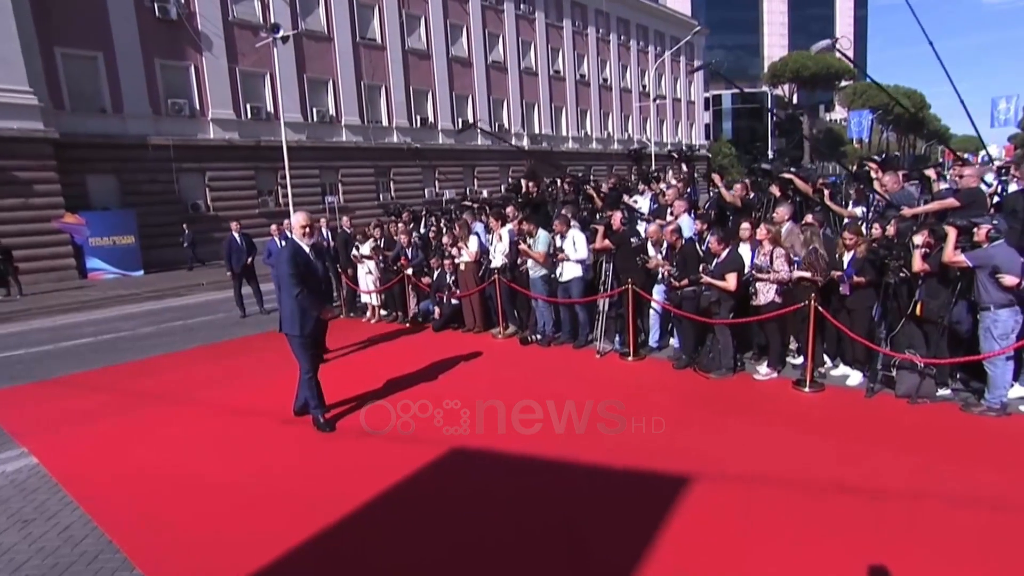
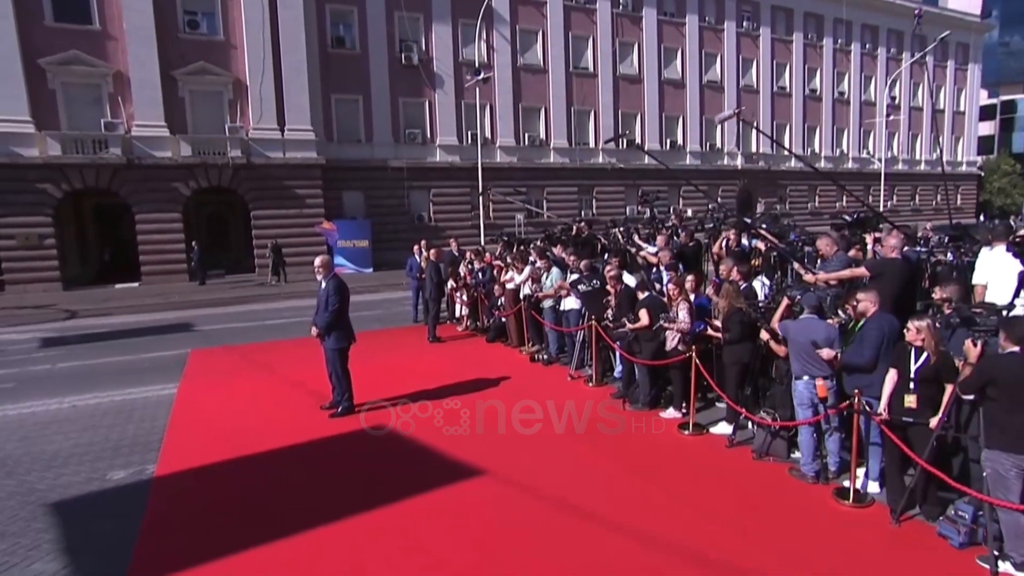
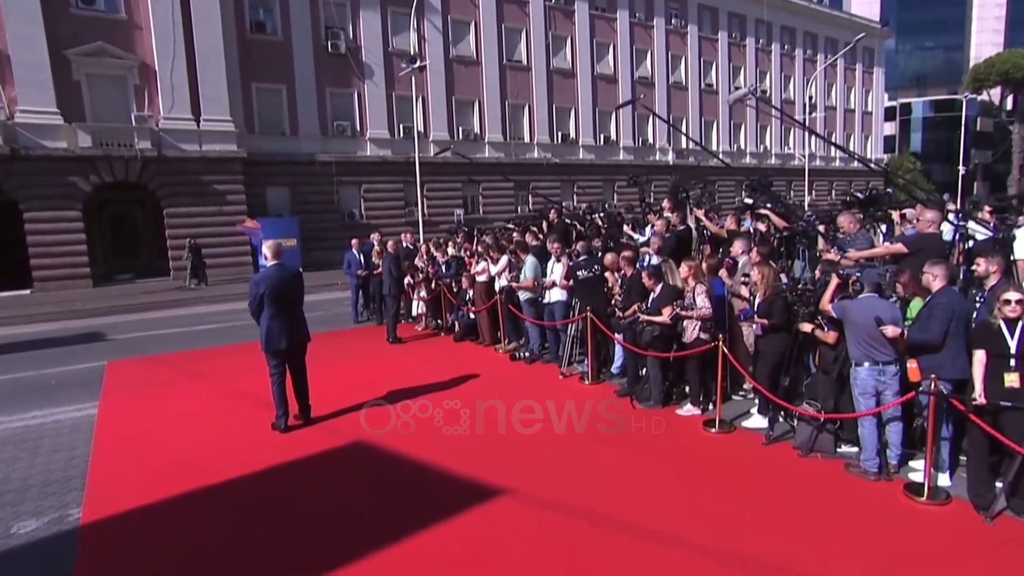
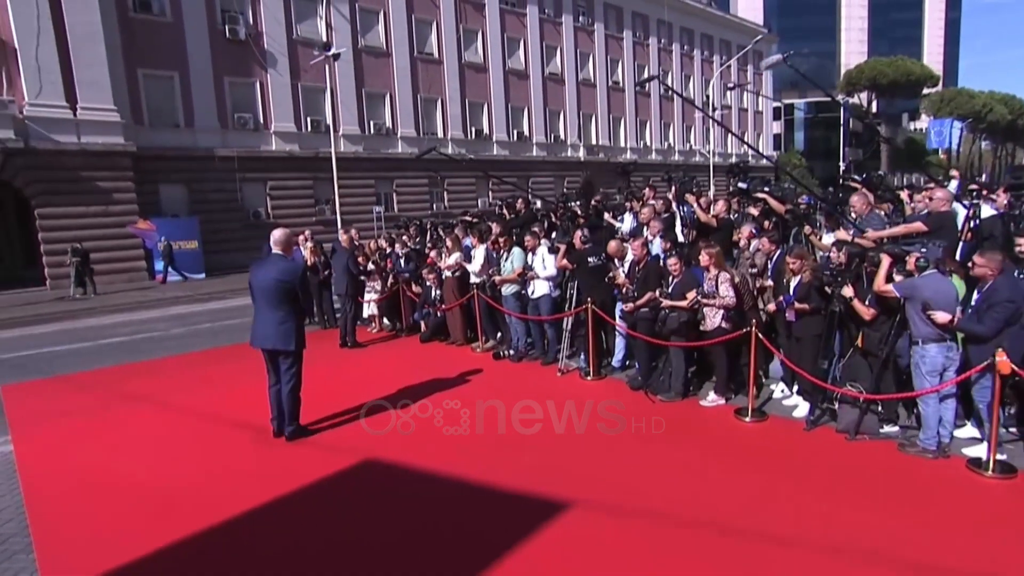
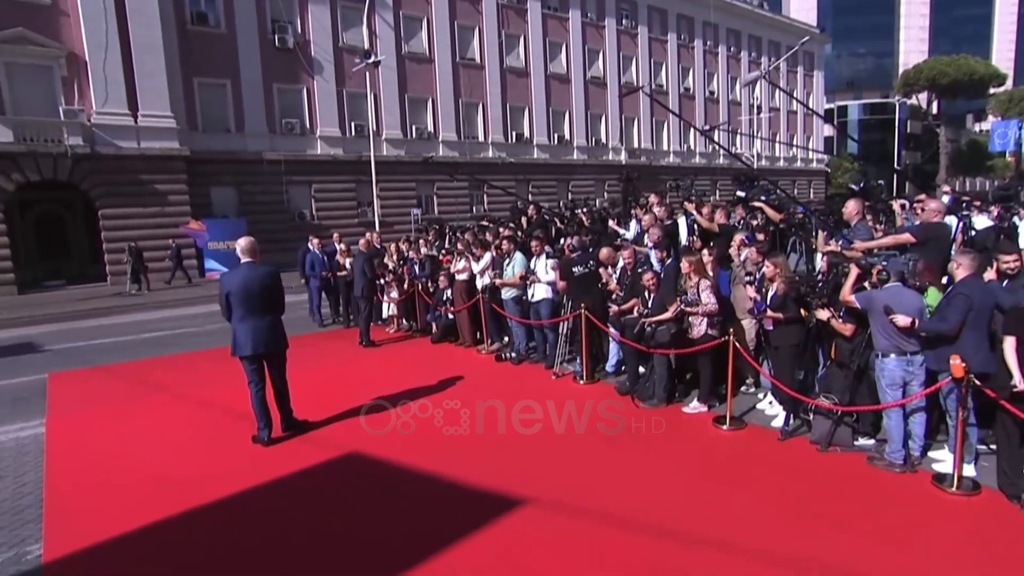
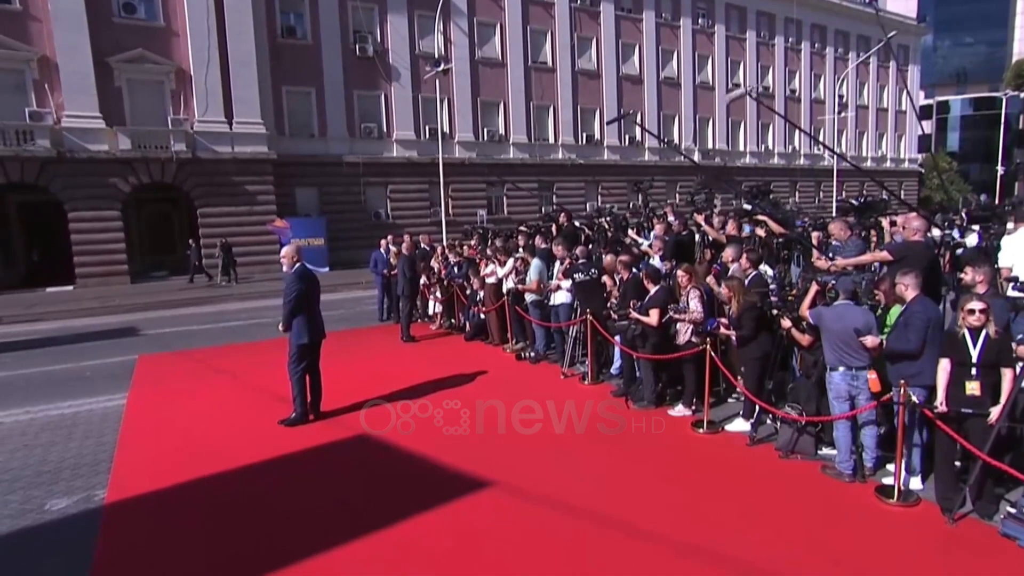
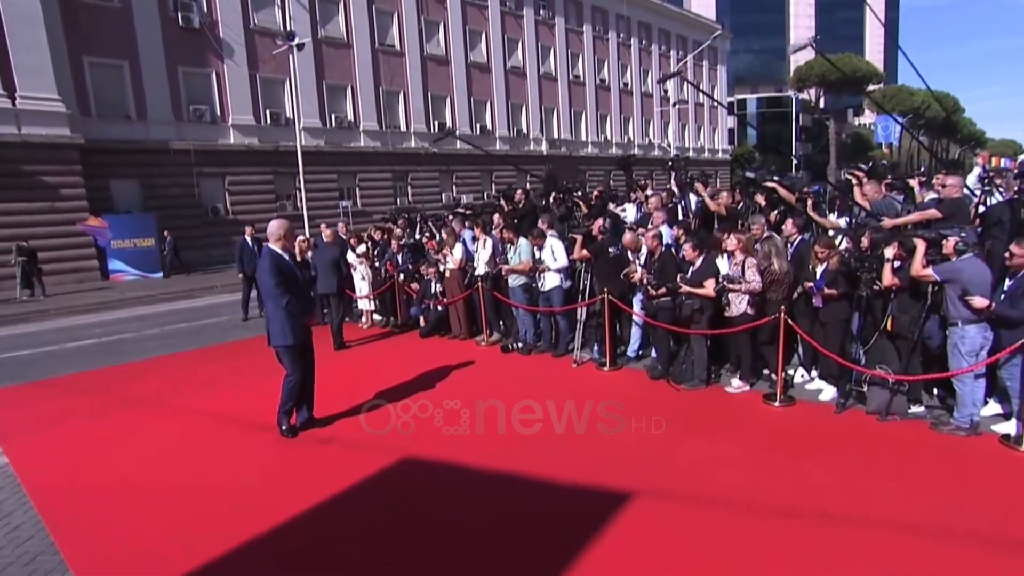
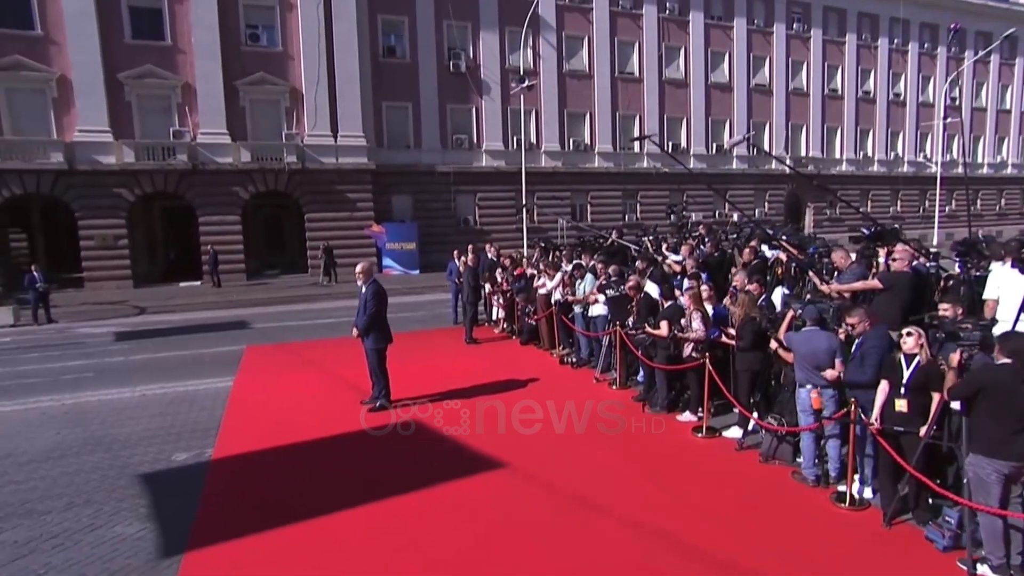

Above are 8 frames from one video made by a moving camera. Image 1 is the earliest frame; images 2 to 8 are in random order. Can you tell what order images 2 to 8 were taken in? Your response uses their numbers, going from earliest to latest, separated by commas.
7, 4, 5, 3, 6, 2, 8
